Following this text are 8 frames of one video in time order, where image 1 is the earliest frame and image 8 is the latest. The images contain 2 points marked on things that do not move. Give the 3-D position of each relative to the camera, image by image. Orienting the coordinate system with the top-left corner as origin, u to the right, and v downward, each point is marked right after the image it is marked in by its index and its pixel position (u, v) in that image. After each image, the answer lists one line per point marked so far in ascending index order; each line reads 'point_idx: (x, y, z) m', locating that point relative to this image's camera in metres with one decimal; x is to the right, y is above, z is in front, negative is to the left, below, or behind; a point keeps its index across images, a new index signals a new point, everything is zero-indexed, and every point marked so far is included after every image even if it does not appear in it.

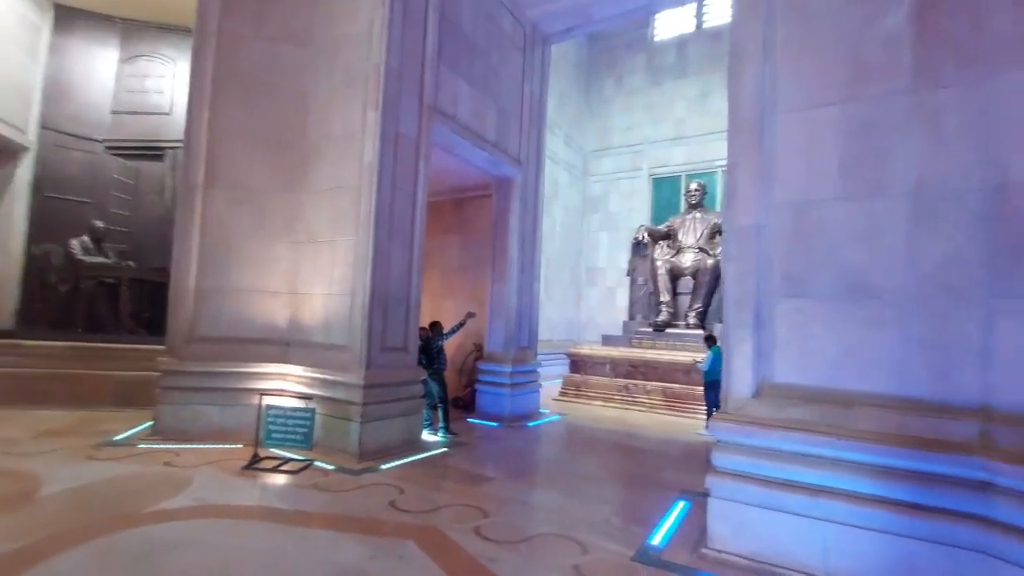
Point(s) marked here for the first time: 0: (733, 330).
0: (+1.3, -0.3, +3.0) m
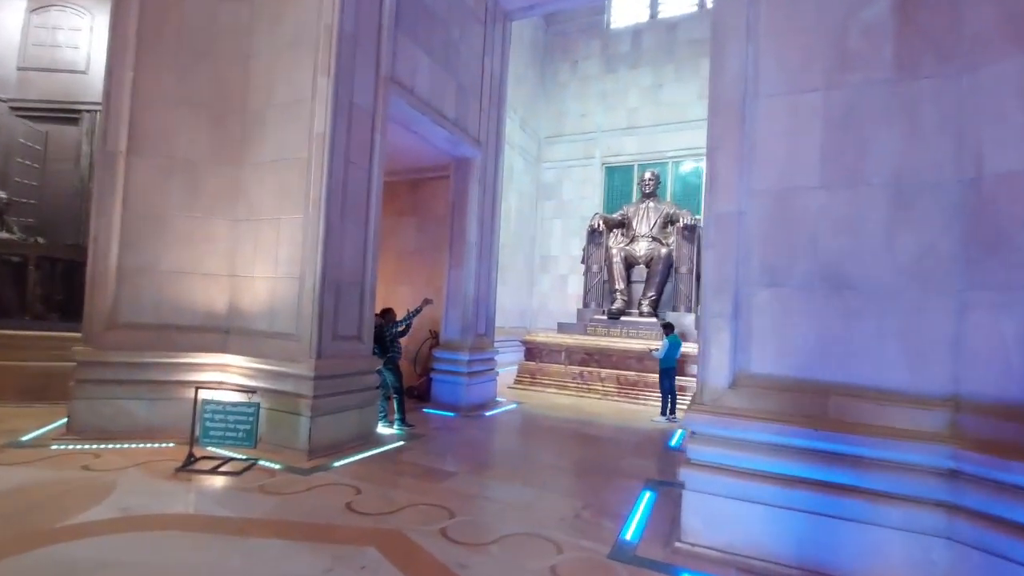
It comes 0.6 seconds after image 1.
0: (+1.2, -0.2, +2.9) m
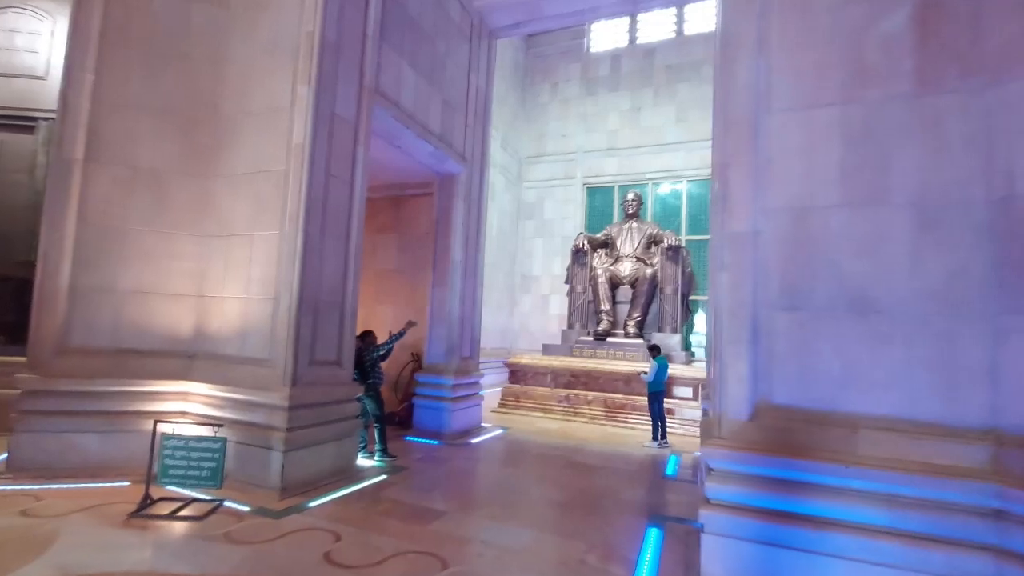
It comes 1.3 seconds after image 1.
0: (+1.2, -0.3, +2.7) m
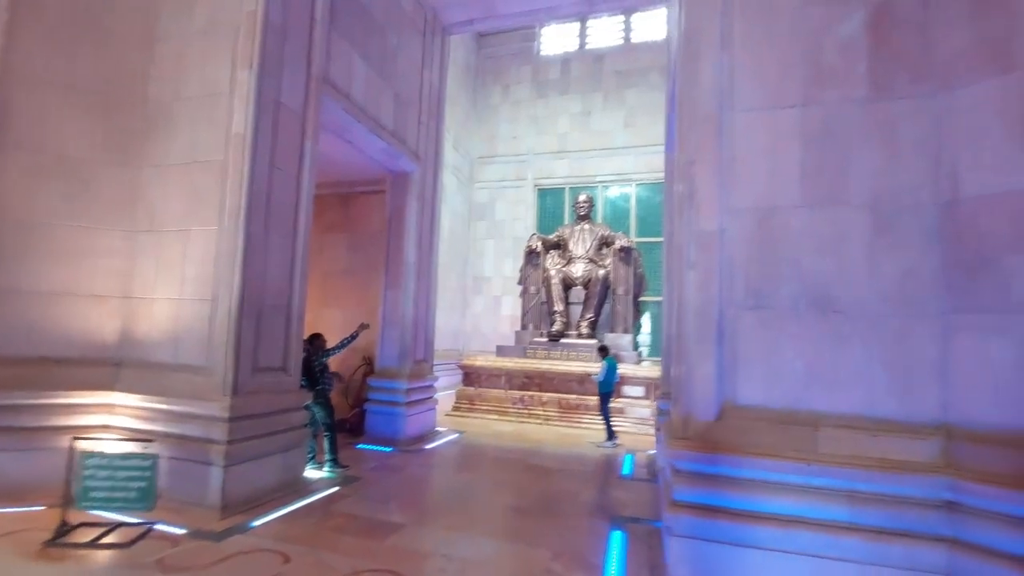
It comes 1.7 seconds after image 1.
0: (+1.0, -0.3, +2.7) m
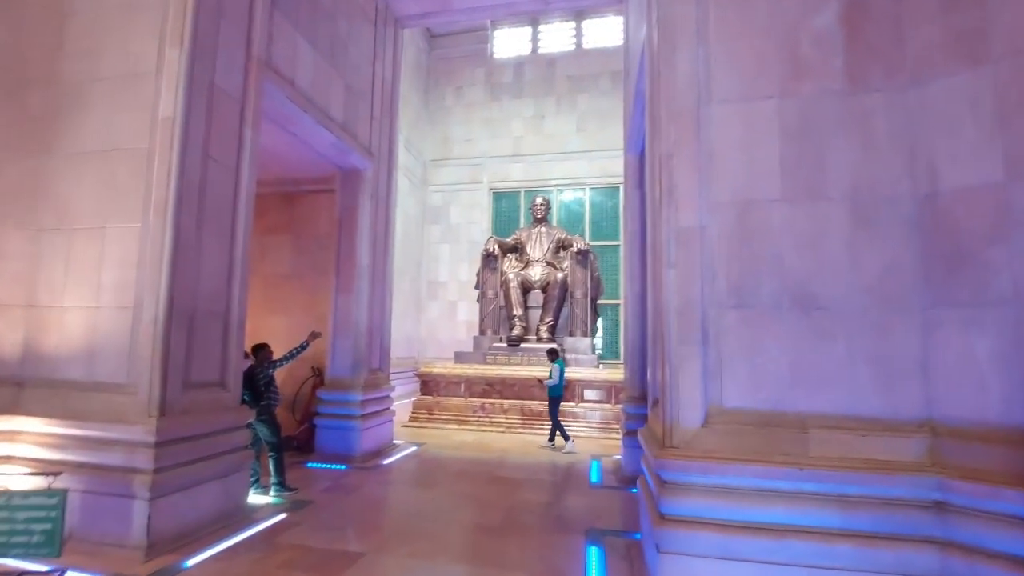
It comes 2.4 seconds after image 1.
0: (+0.8, -0.3, +2.6) m
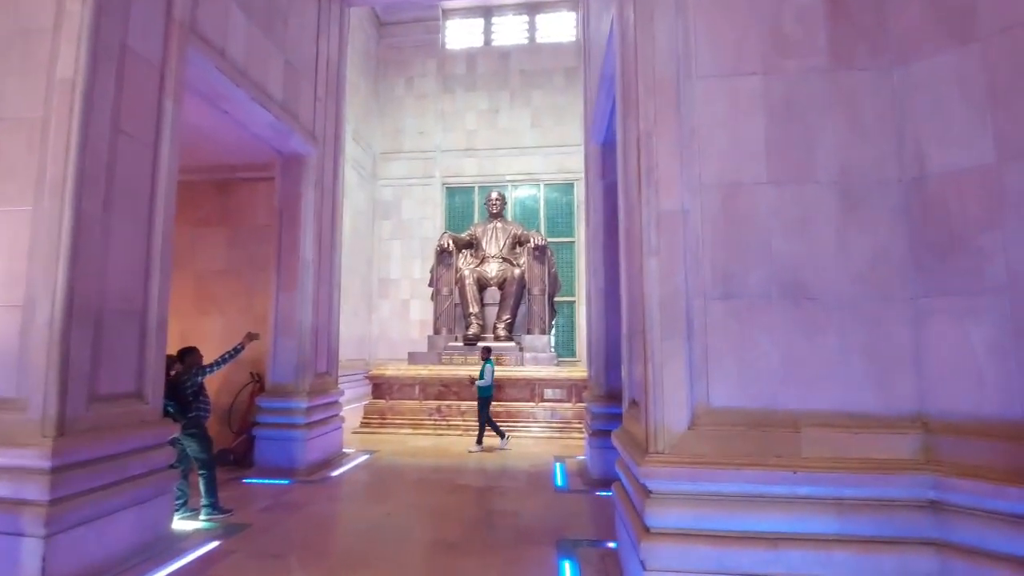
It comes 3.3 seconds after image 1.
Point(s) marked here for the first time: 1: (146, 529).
0: (+0.7, -0.3, +2.3) m
1: (-2.3, -1.5, +3.1) m
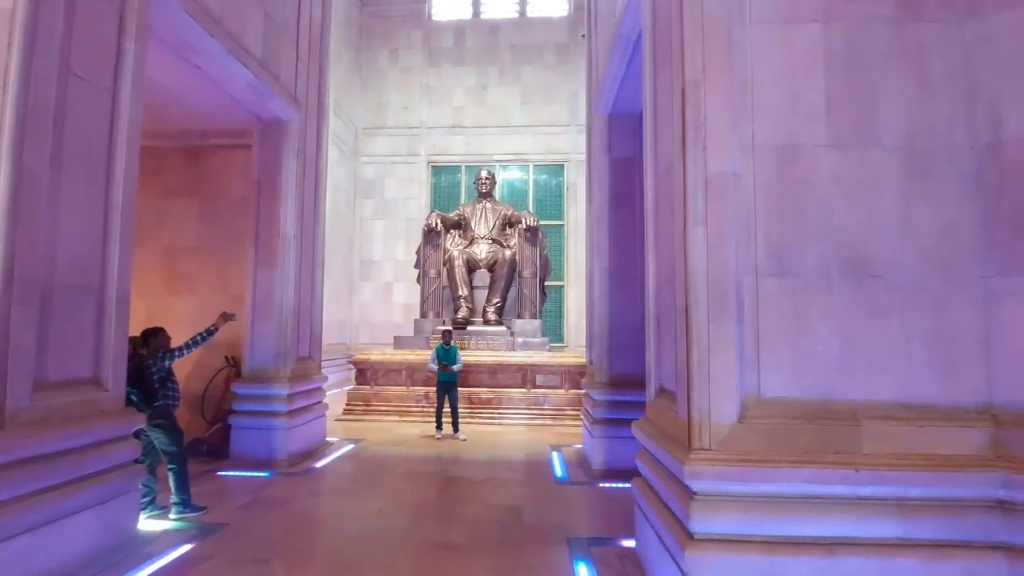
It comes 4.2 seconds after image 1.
0: (+0.8, -0.1, +2.0) m
1: (-2.2, -1.3, +2.8) m
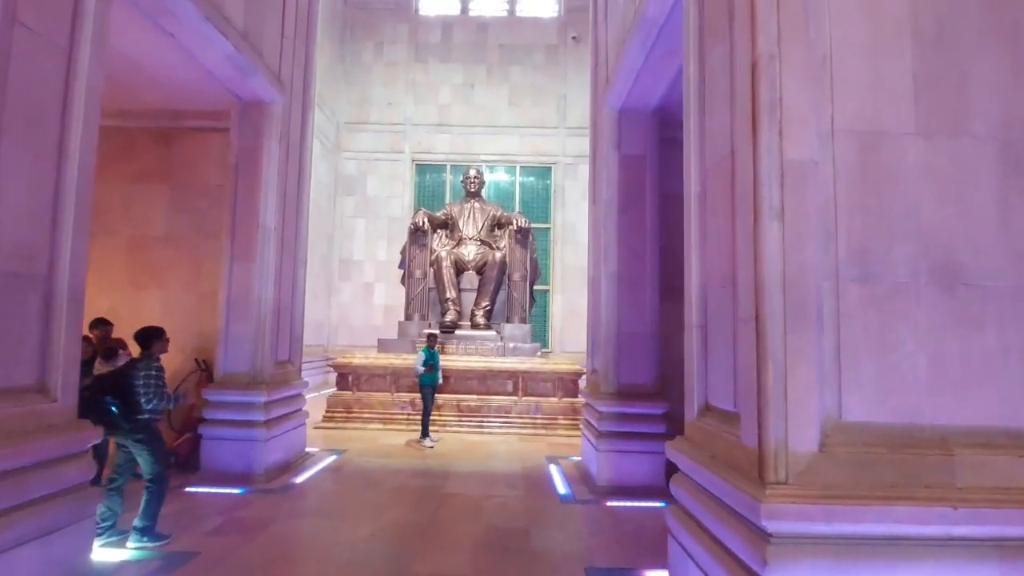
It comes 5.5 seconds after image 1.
0: (+0.9, -0.2, +1.8) m
1: (-2.1, -1.3, +2.3) m
